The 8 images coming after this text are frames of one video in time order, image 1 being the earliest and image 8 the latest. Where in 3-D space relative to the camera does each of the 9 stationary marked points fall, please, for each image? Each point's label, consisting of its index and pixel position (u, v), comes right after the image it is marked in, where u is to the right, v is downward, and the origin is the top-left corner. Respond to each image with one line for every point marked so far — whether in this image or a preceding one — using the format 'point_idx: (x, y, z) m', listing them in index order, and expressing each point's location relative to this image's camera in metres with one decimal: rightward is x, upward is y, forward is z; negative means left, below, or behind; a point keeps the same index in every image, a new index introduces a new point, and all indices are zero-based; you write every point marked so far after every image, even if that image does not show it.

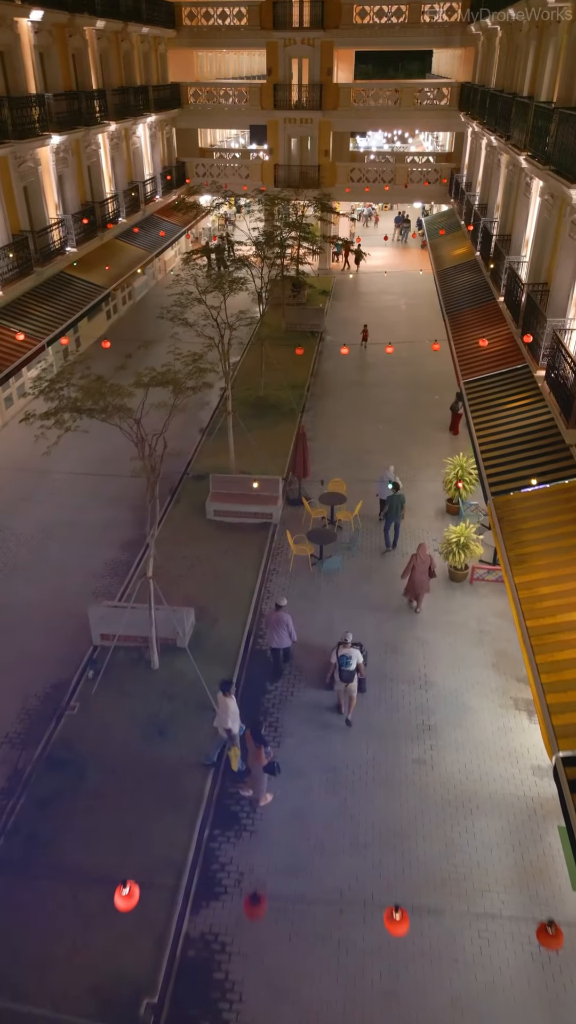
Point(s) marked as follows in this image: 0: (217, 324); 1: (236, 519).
0: (-1.3, +3.4, +12.8) m
1: (-1.0, -0.1, +13.2) m
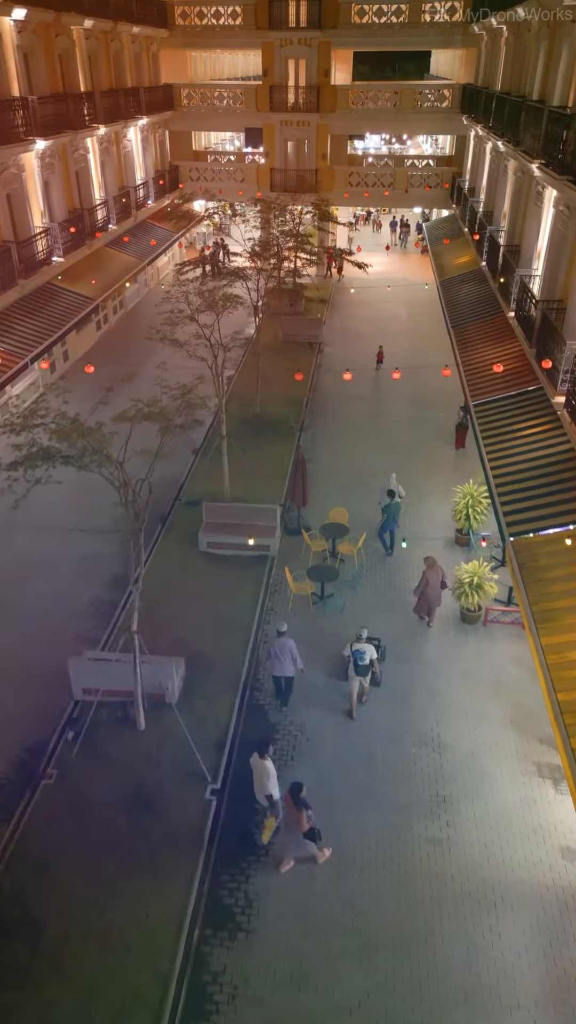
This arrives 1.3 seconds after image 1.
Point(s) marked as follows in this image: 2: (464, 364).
0: (-1.3, +2.8, +12.0) m
1: (-1.0, -0.7, +12.3) m
2: (+3.6, +3.0, +14.8) m
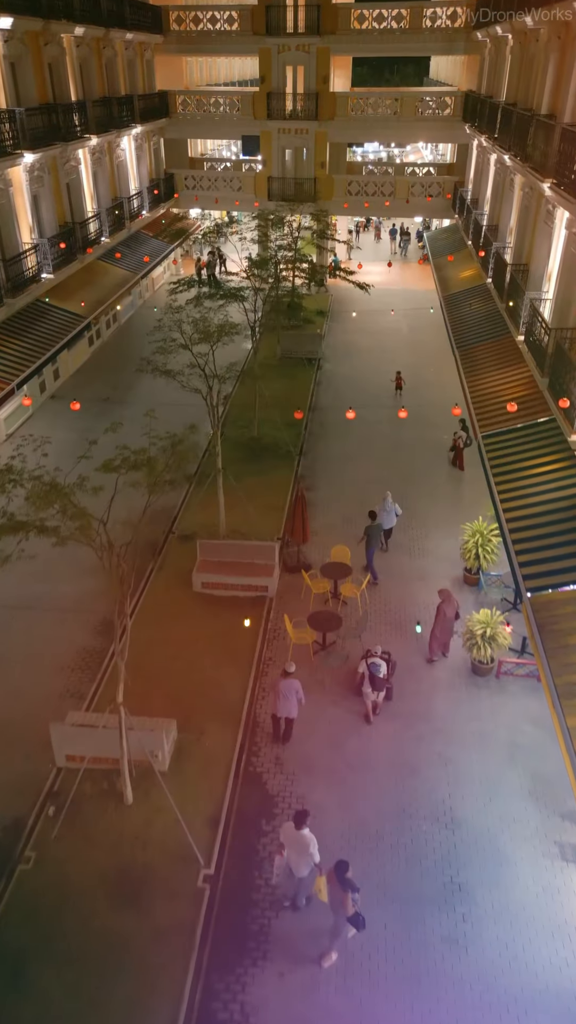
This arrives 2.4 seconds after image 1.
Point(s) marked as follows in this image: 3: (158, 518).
0: (-1.3, +2.2, +11.3) m
1: (-1.0, -1.3, +11.7) m
2: (+3.6, +2.3, +14.1) m
3: (-2.5, -0.1, +13.7) m
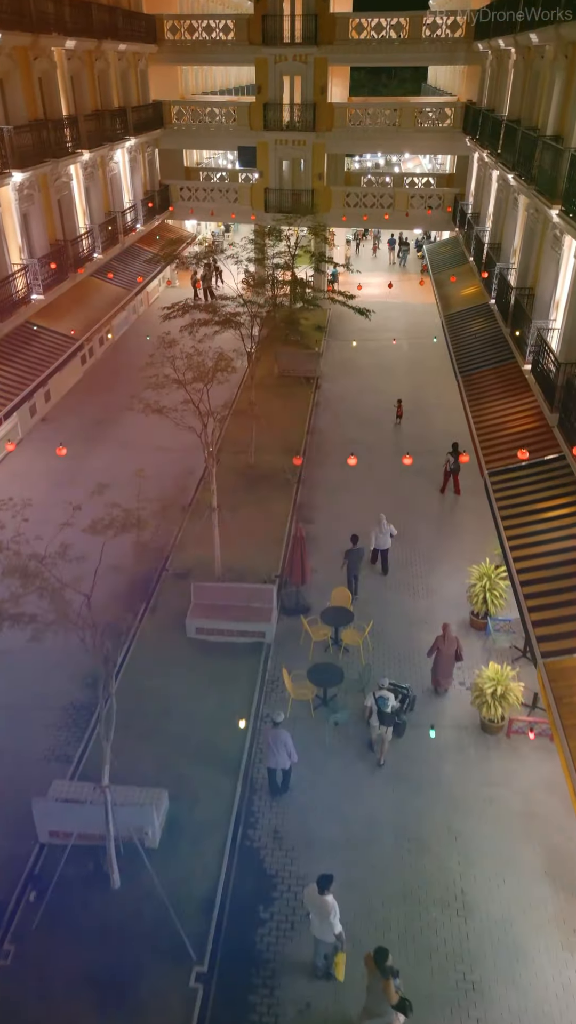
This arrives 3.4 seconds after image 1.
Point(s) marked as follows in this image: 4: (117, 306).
0: (-1.4, +1.5, +10.8) m
1: (-1.0, -2.0, +11.1) m
2: (+3.6, +1.7, +13.6) m
3: (-2.5, -0.8, +13.2) m
4: (-4.8, +5.8, +19.9) m
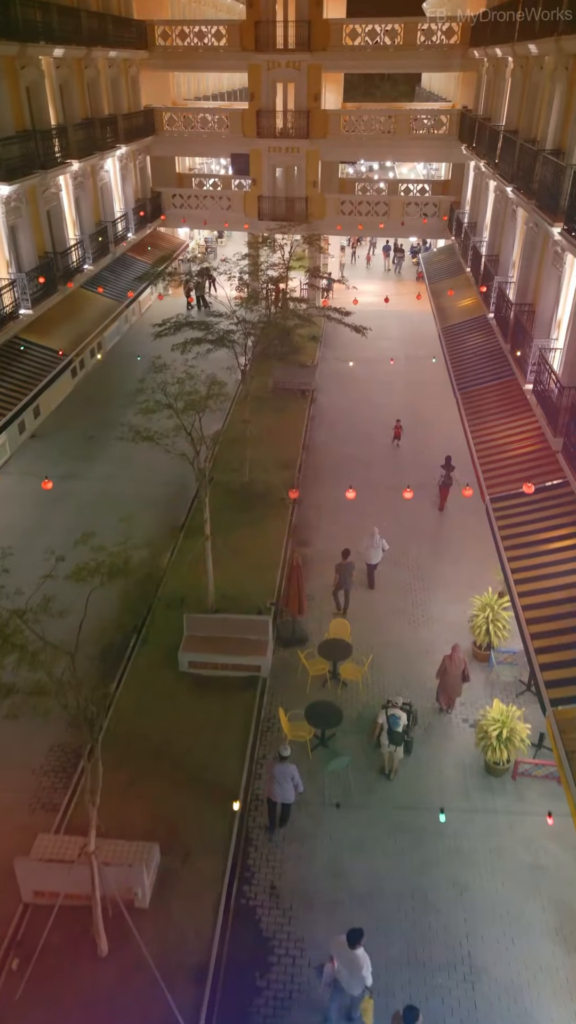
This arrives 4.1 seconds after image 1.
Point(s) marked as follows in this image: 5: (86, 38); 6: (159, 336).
0: (-1.4, +1.1, +10.4) m
1: (-1.1, -2.4, +10.8) m
2: (+3.5, +1.2, +13.3) m
3: (-2.6, -1.2, +12.8) m
4: (-4.9, +5.3, +19.5) m
5: (-5.5, +12.9, +19.4) m
6: (-2.6, +3.6, +14.6) m
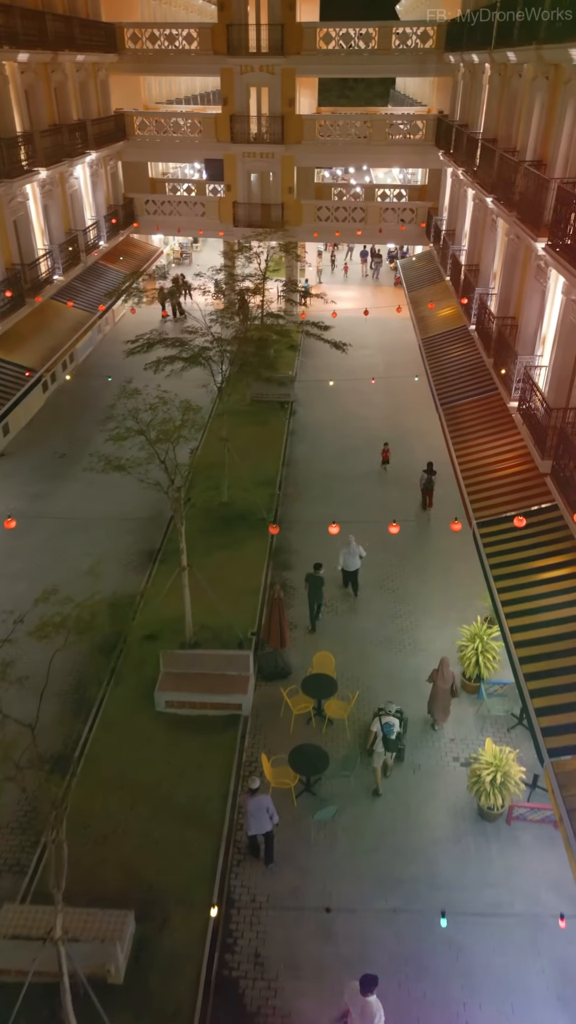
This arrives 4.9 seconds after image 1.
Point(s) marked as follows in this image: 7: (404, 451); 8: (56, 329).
0: (-1.7, +0.6, +9.9) m
1: (-1.3, -2.9, +10.2) m
2: (+3.1, +0.8, +12.9) m
3: (-2.9, -1.7, +12.3) m
4: (-5.5, +4.8, +18.9) m
5: (-6.2, +12.3, +18.8) m
6: (-3.1, +3.1, +14.1) m
7: (+2.9, +1.5, +17.8) m
8: (-6.0, +4.7, +18.5) m
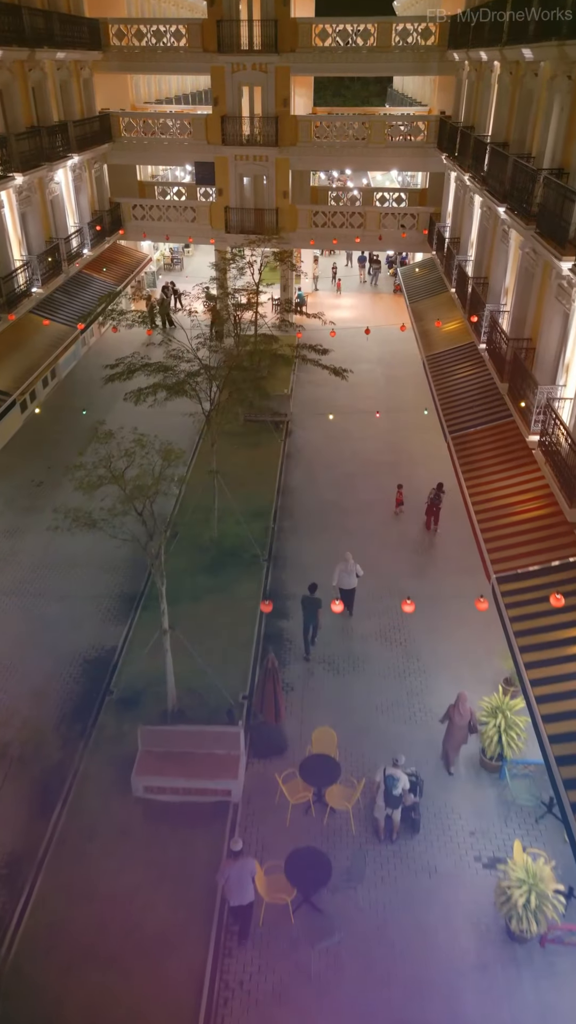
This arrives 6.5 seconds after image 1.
0: (-1.8, -0.1, +8.6) m
1: (-1.4, -3.6, +9.0) m
2: (+3.0, +0.1, +11.6) m
3: (-3.0, -2.5, +11.0) m
4: (-5.7, +4.0, +17.6) m
5: (-6.4, +11.6, +17.5) m
6: (-3.2, +2.4, +12.8) m
7: (+2.8, +0.8, +16.5) m
8: (-6.1, +4.0, +17.2) m
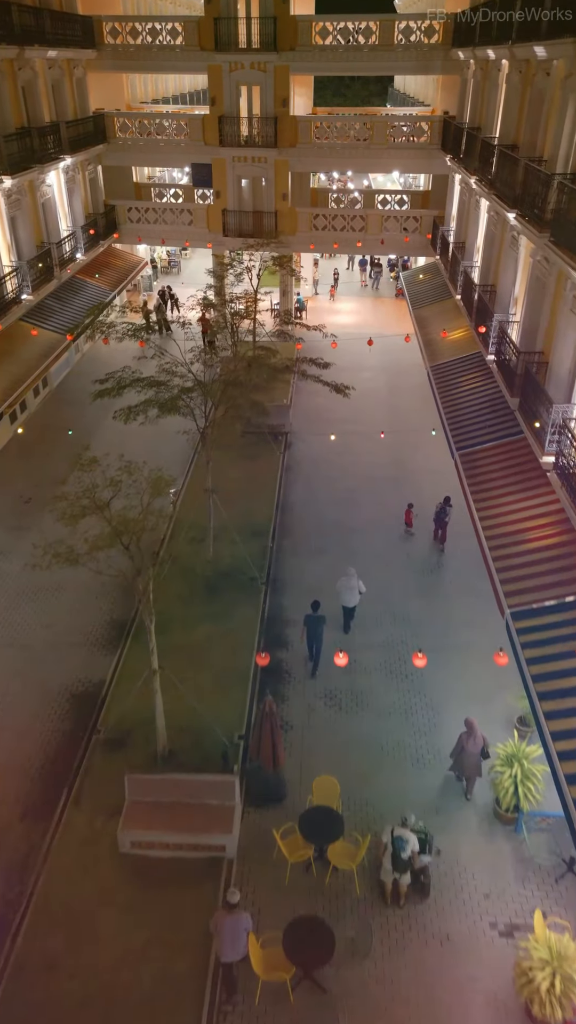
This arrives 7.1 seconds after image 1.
0: (-1.8, -0.5, +8.0) m
1: (-1.4, -4.0, +8.3) m
2: (+3.0, -0.3, +11.0) m
3: (-3.0, -2.9, +10.3) m
4: (-5.7, +3.6, +16.9) m
5: (-6.4, +11.2, +16.8) m
6: (-3.2, +2.0, +12.1) m
7: (+2.8, +0.4, +15.9) m
8: (-6.2, +3.6, +16.5) m
